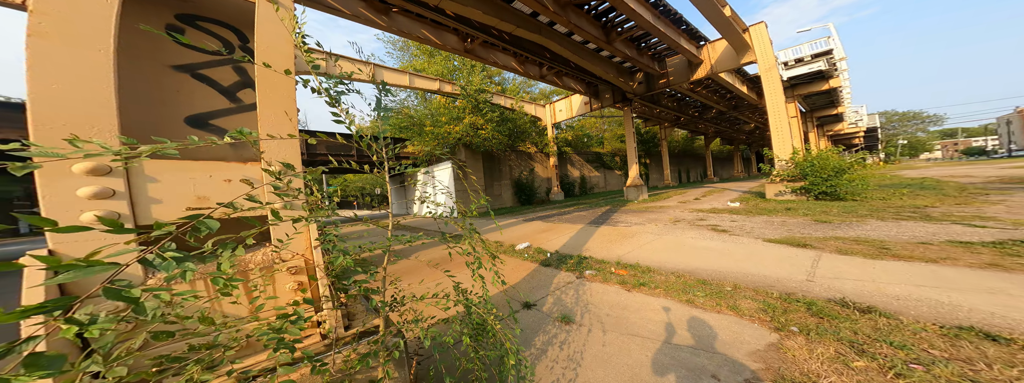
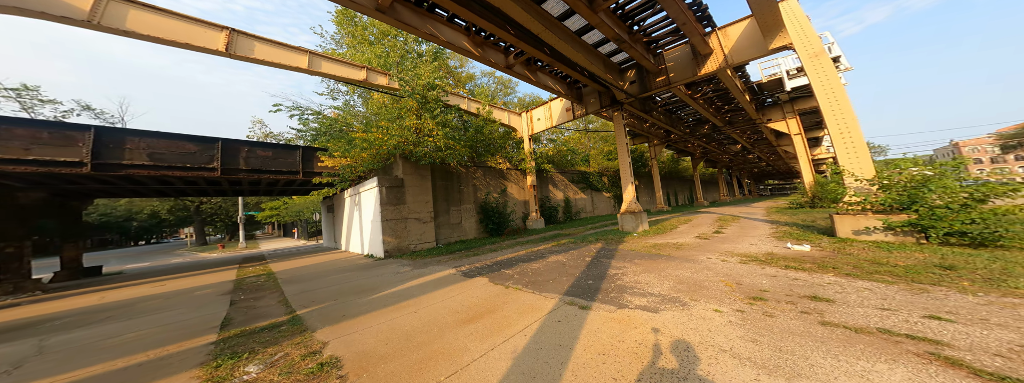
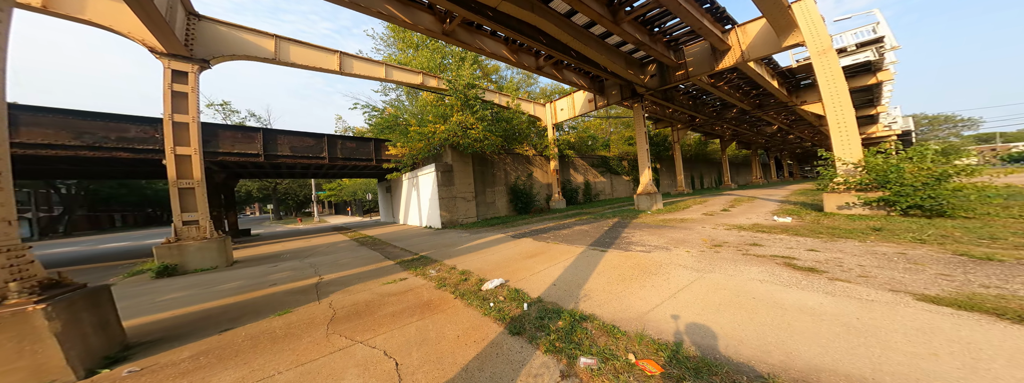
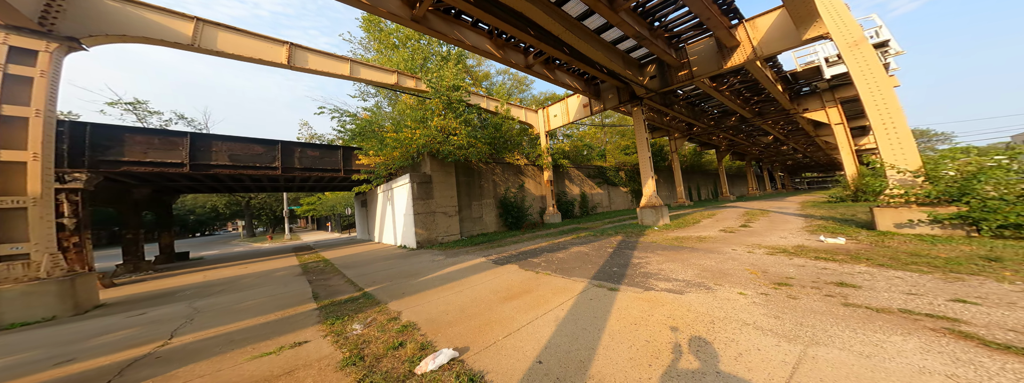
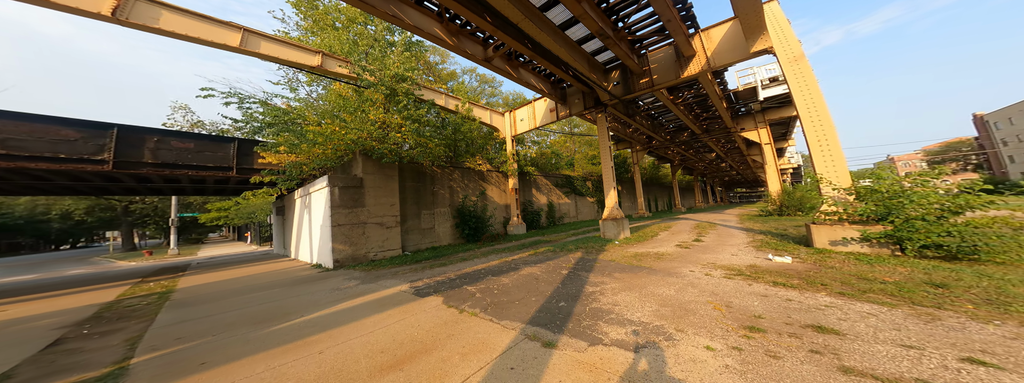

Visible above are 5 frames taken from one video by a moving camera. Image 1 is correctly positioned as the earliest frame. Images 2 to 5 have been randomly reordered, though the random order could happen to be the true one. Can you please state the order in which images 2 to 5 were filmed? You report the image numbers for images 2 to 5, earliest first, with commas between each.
3, 4, 2, 5
